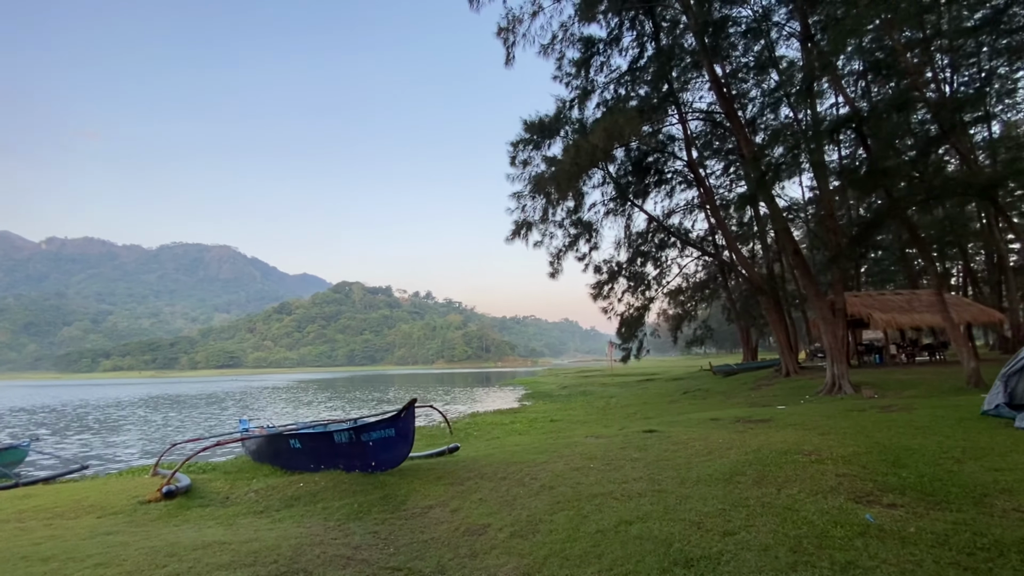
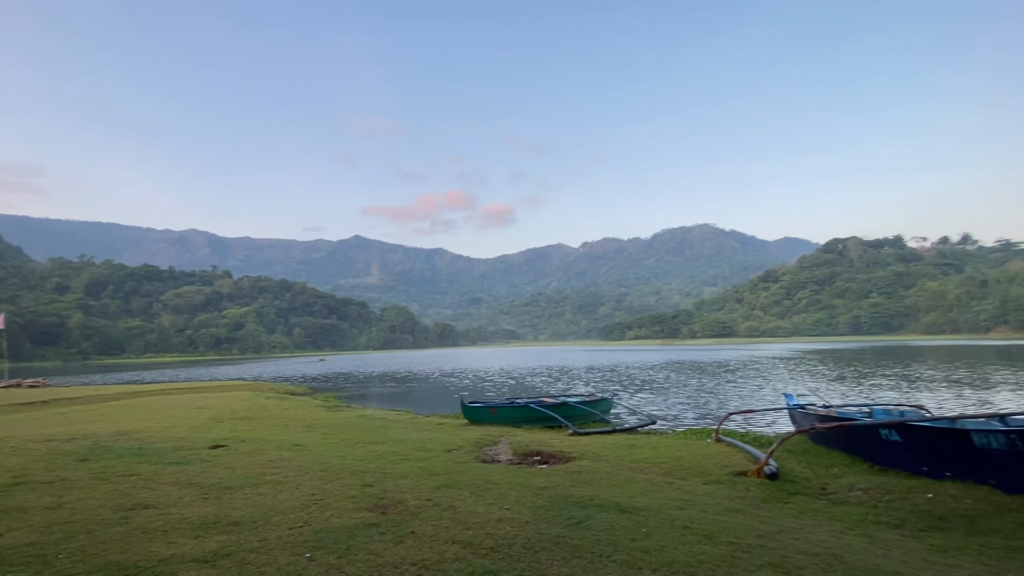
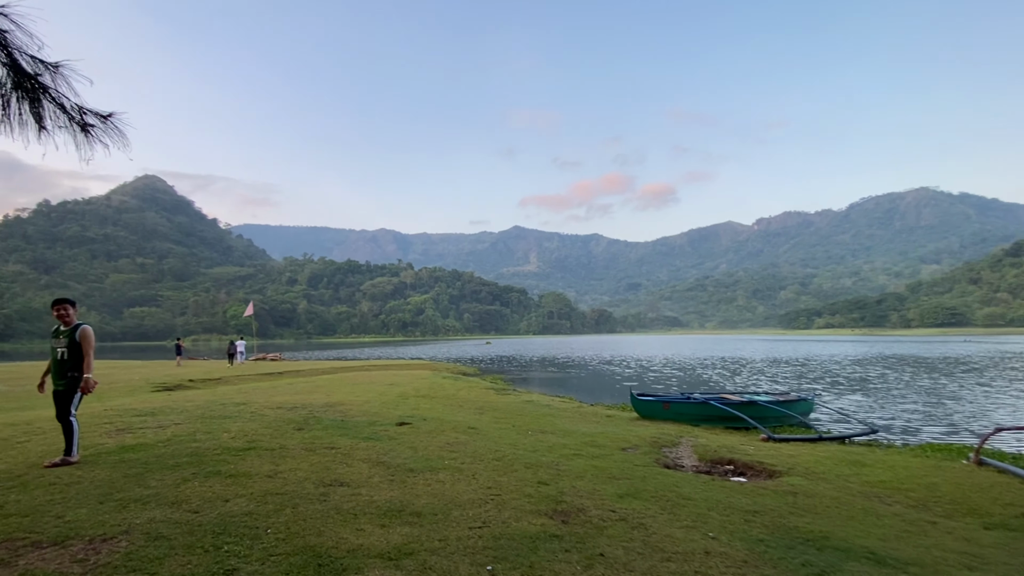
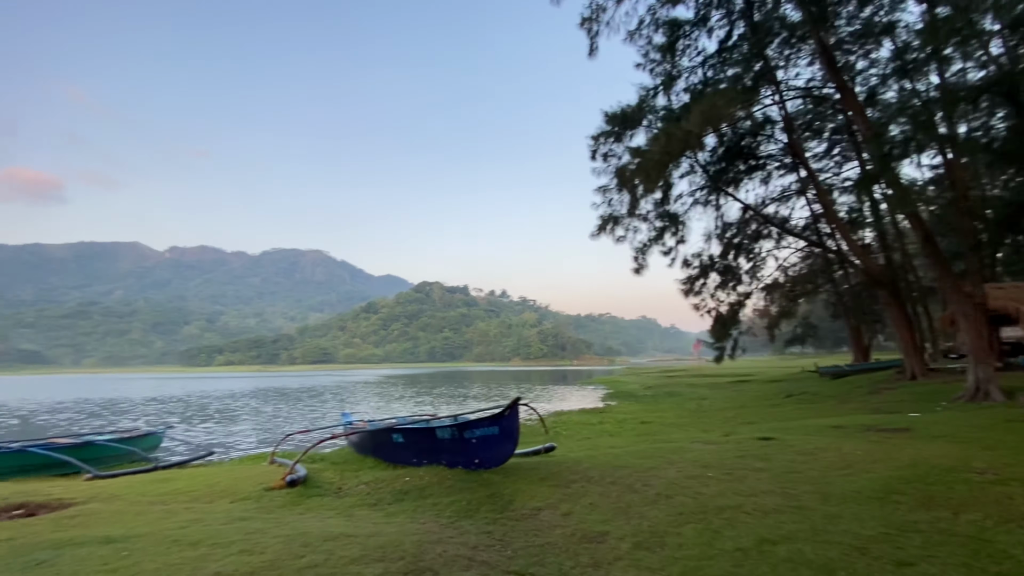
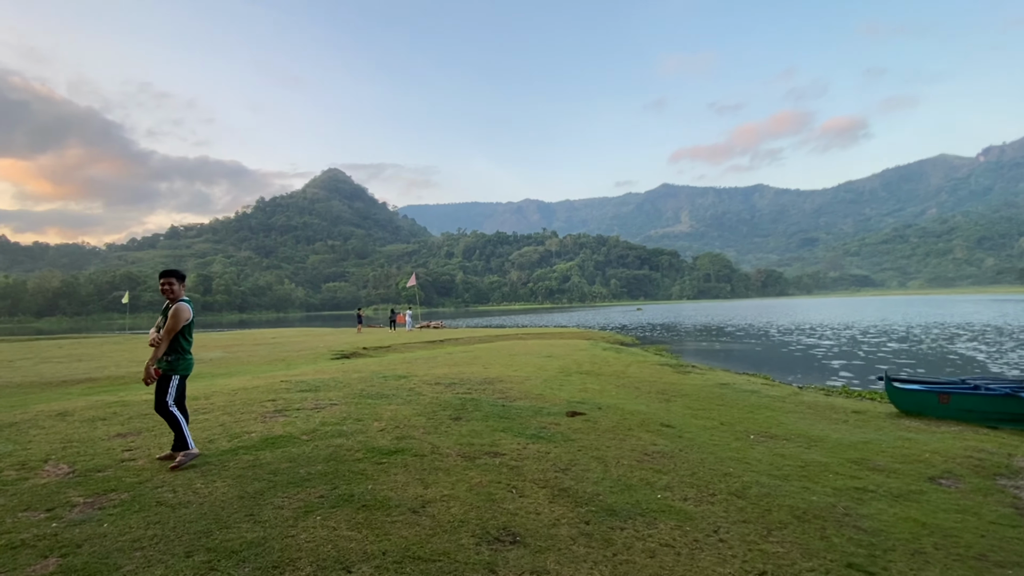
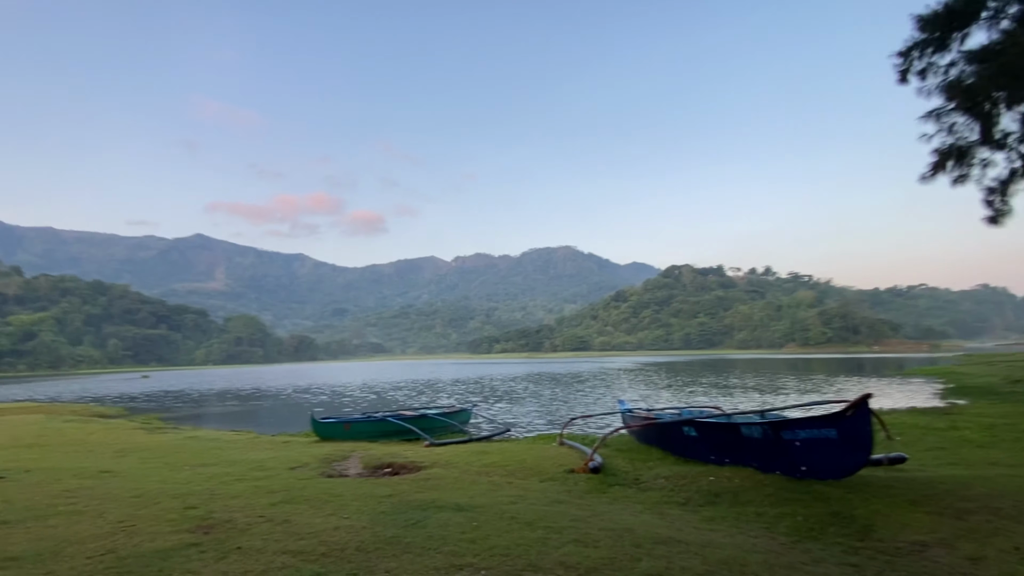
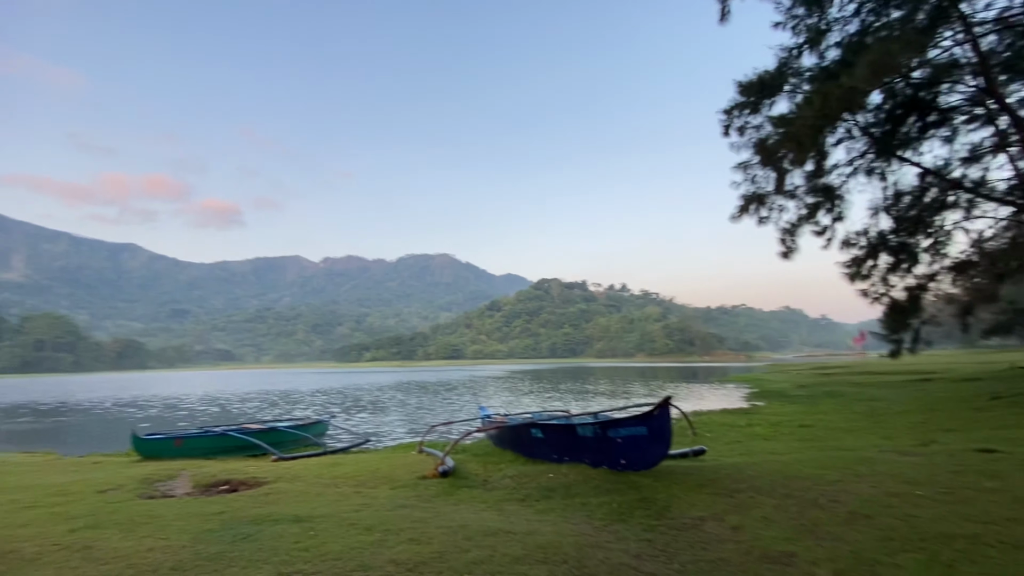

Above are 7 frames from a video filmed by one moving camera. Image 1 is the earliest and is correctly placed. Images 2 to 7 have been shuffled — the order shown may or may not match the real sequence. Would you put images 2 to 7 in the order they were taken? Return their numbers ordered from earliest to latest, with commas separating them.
4, 7, 6, 2, 3, 5
